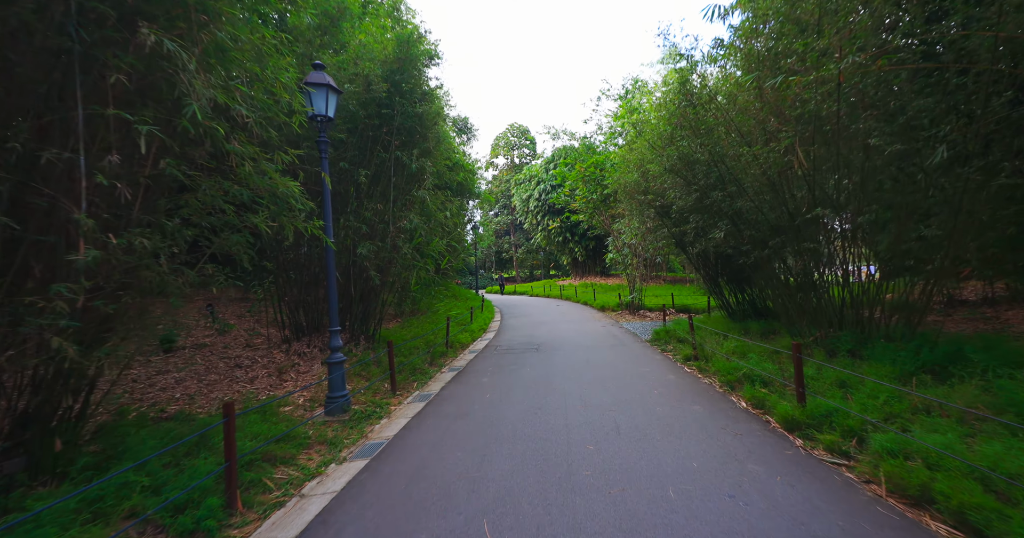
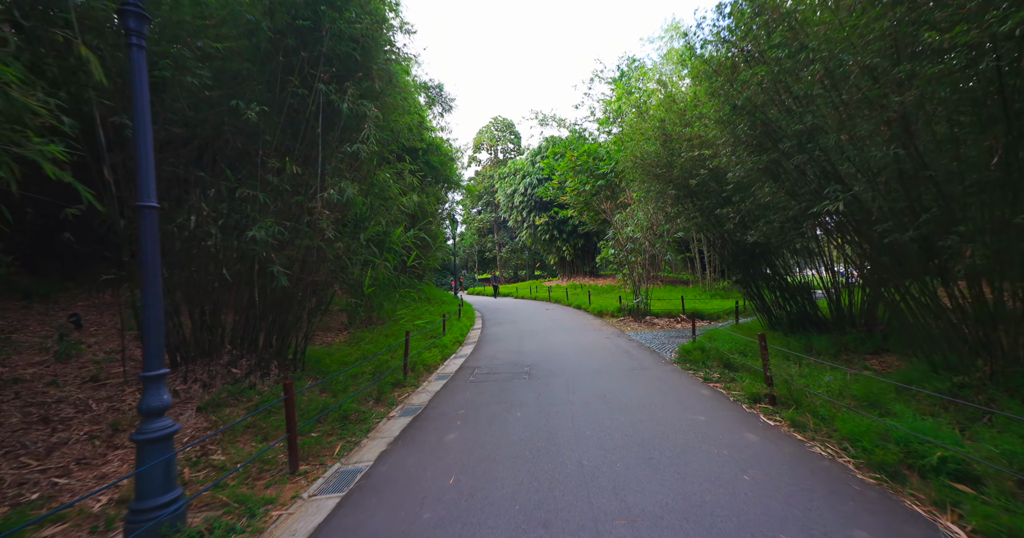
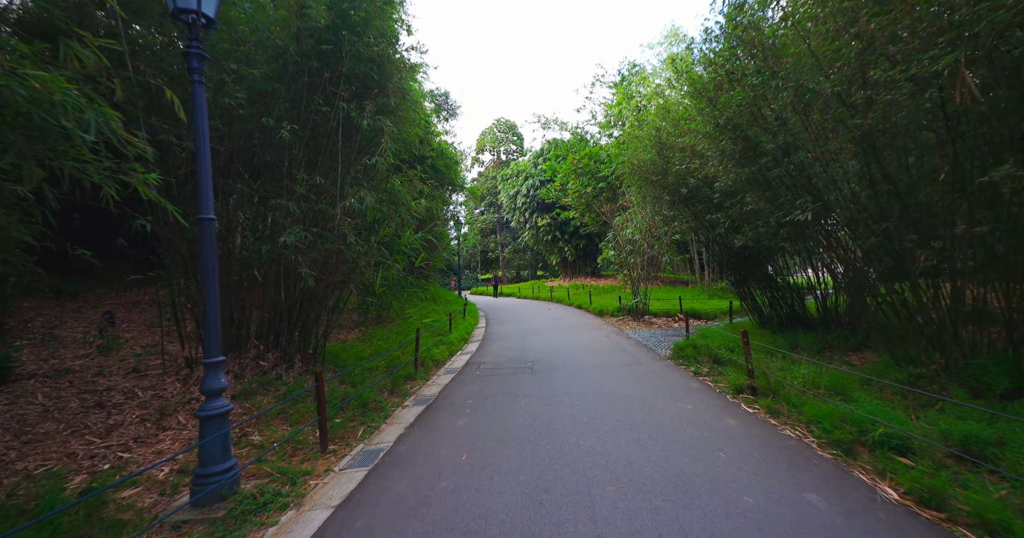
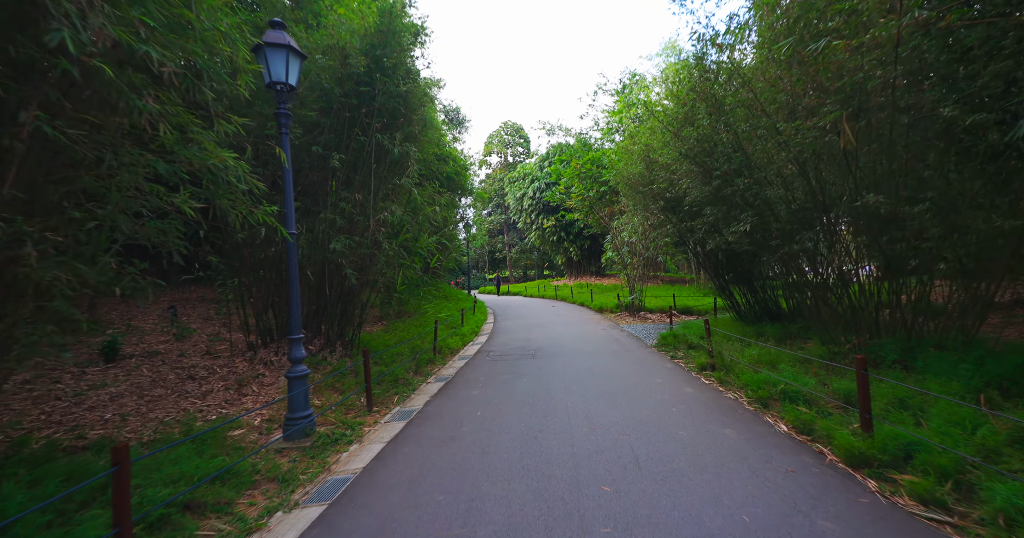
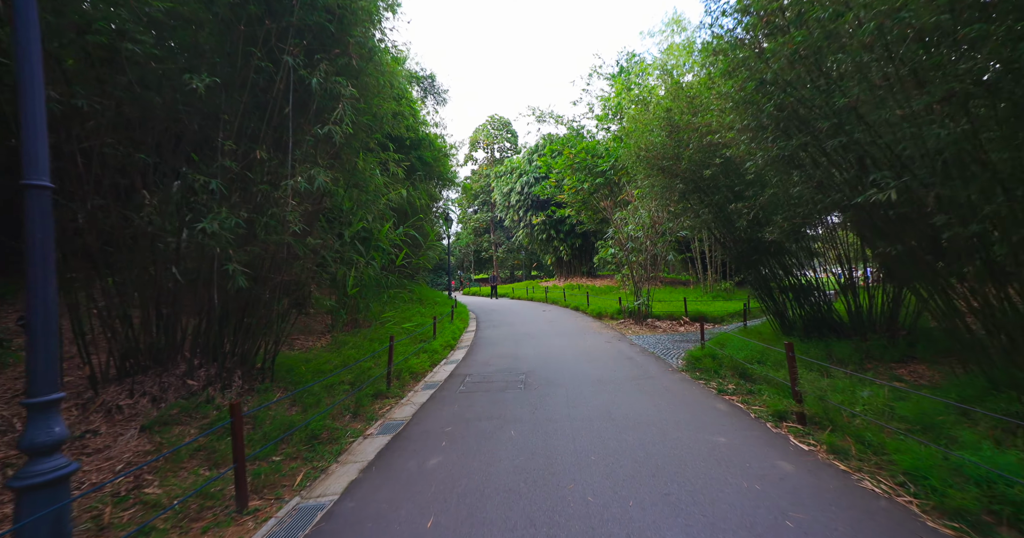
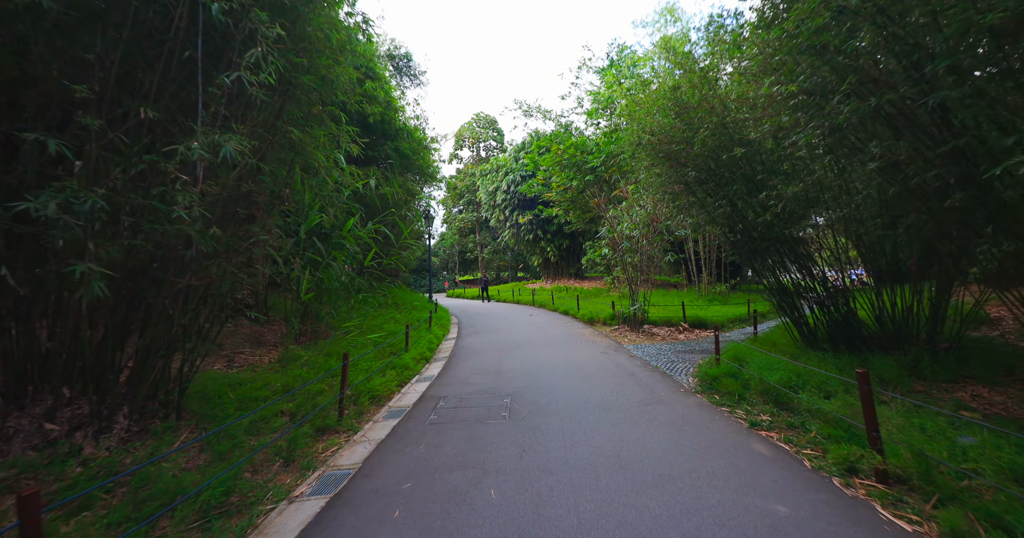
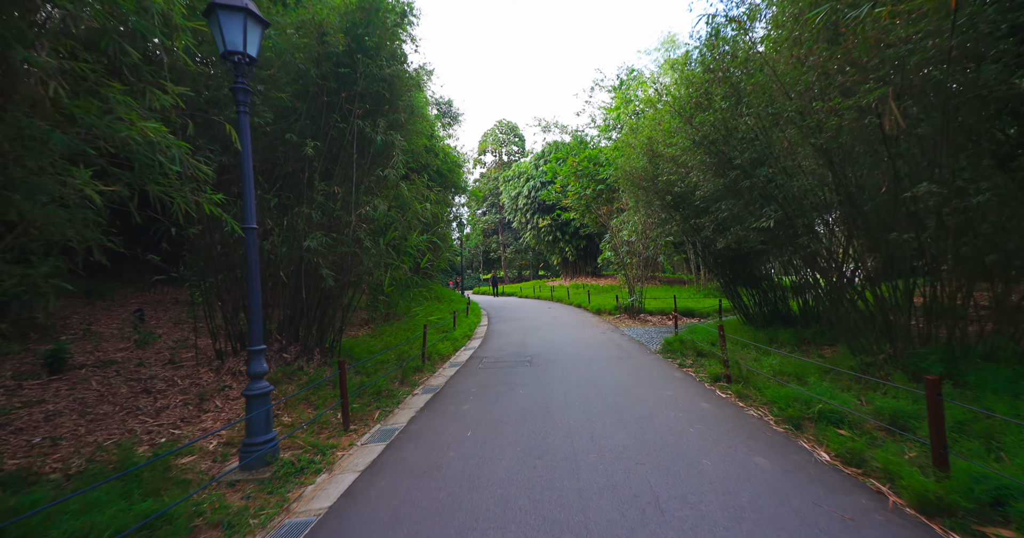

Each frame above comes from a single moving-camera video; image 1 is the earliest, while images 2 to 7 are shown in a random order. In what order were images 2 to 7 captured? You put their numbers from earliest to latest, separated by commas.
4, 7, 3, 2, 5, 6
